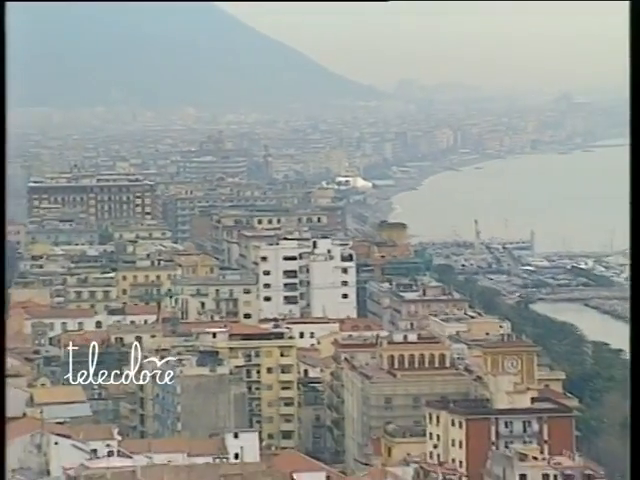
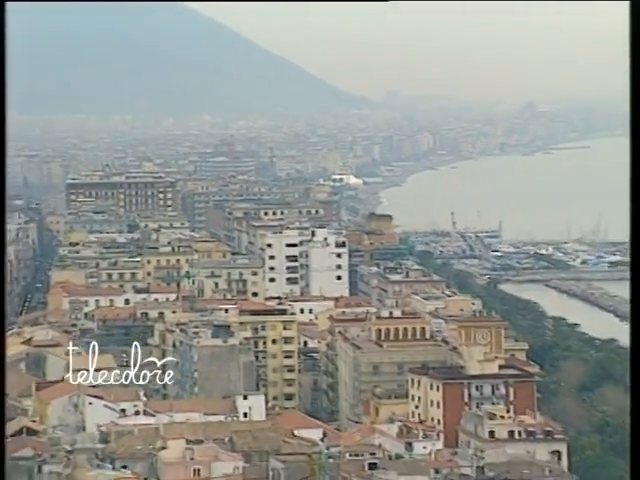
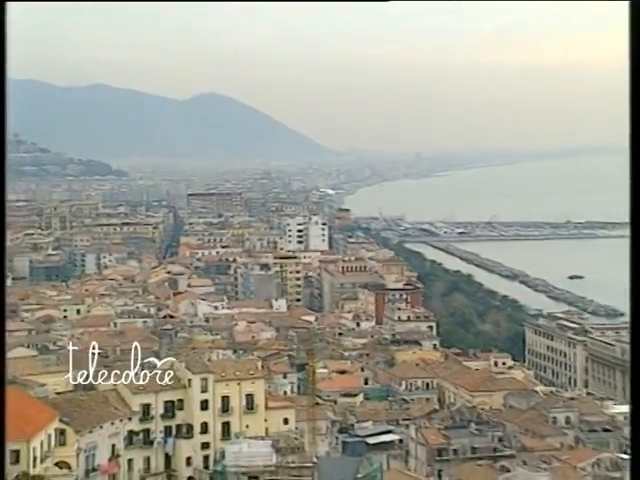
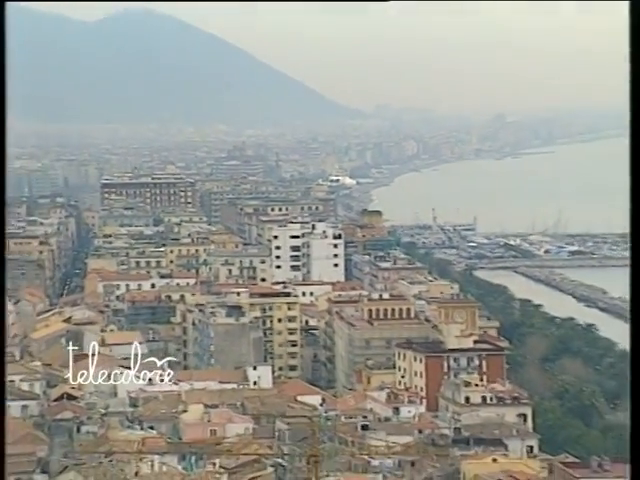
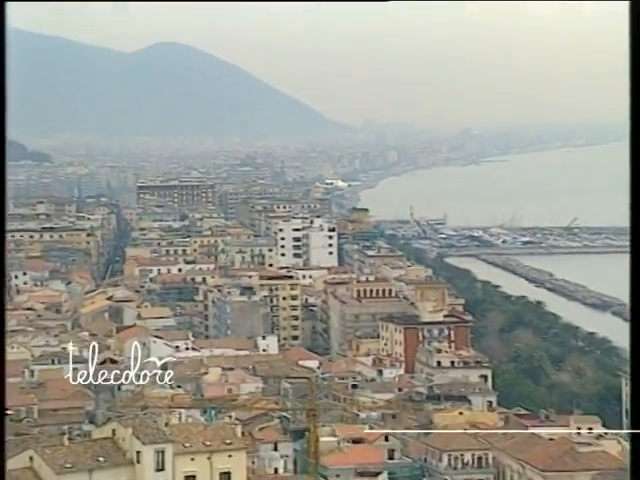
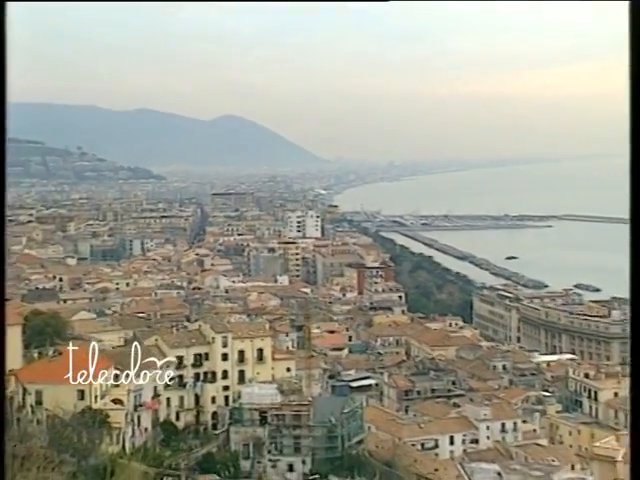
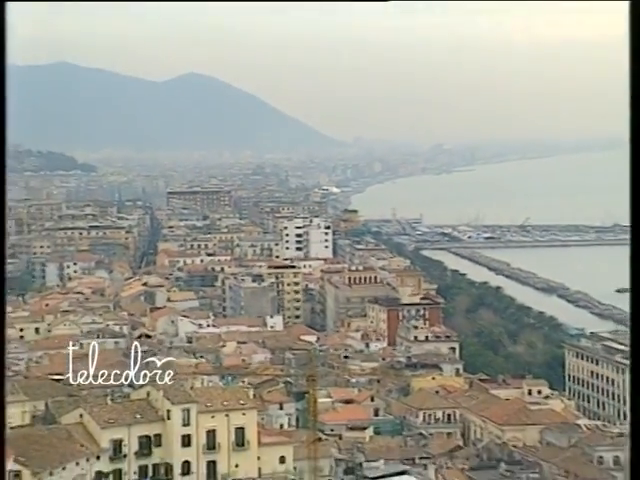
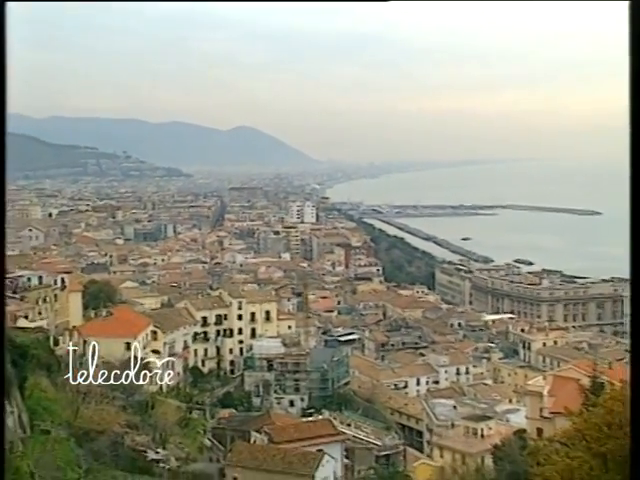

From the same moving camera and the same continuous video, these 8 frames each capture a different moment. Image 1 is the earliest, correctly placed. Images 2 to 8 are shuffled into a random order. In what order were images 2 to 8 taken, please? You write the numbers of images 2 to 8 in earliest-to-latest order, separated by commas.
2, 4, 5, 7, 3, 6, 8
